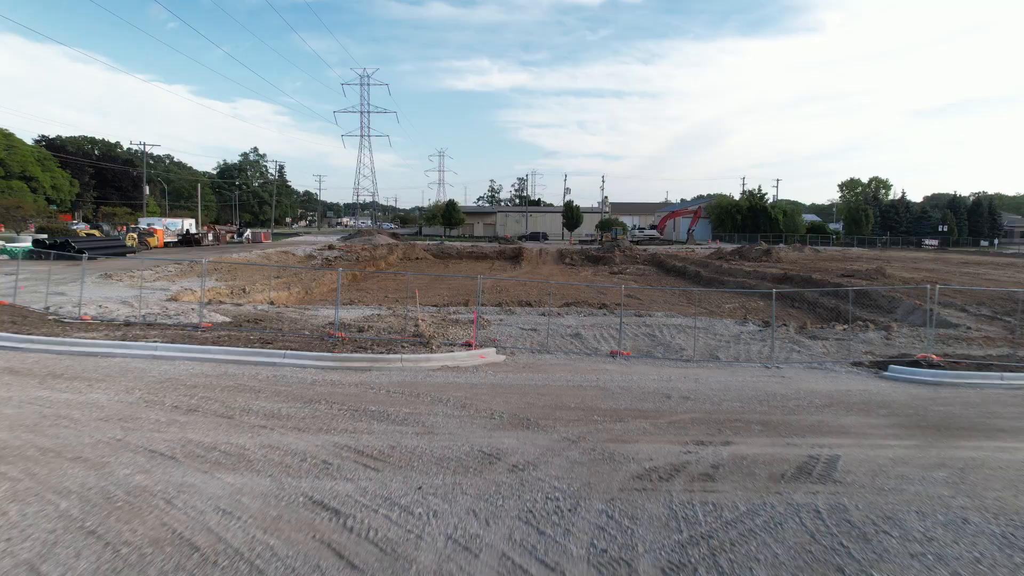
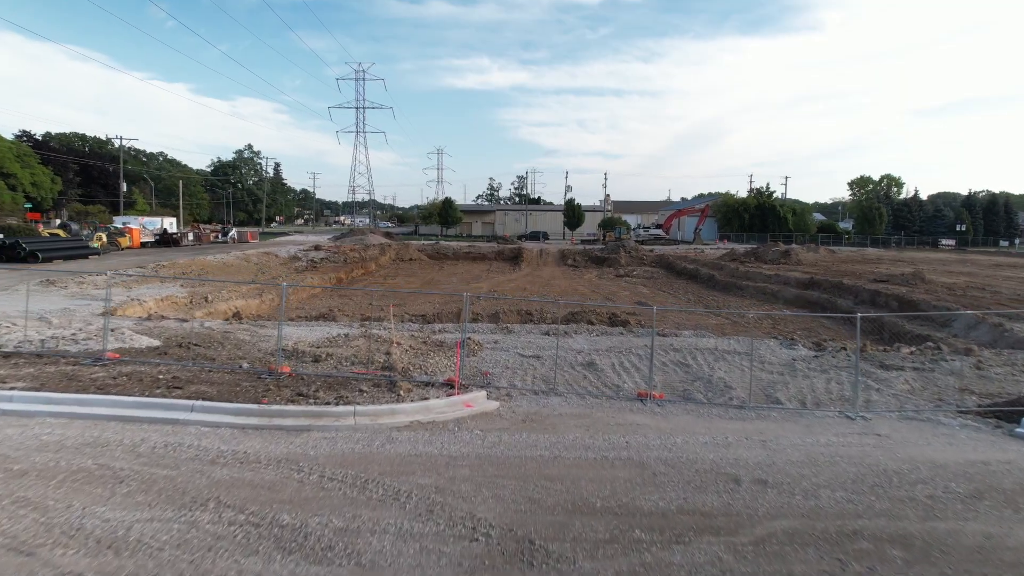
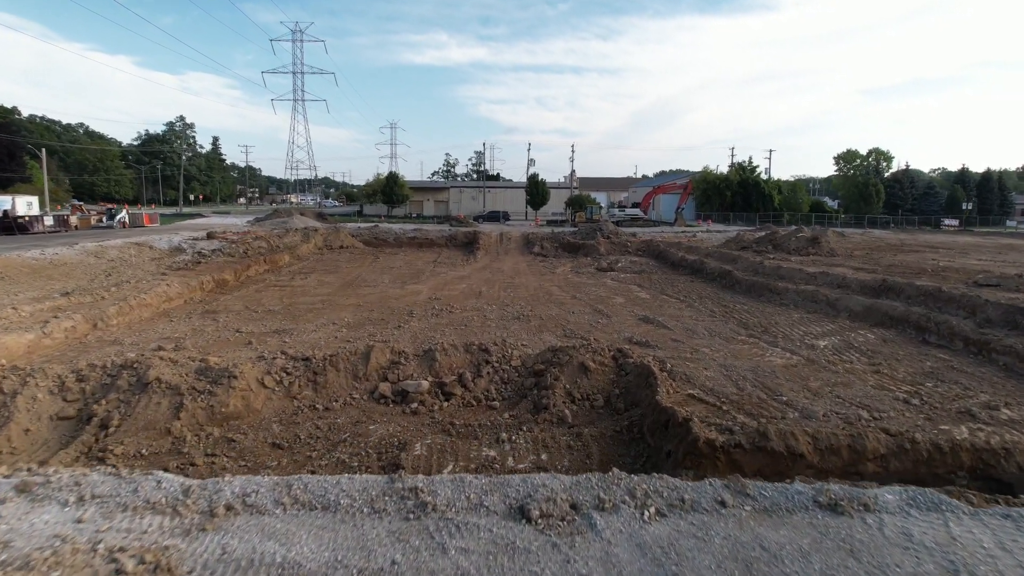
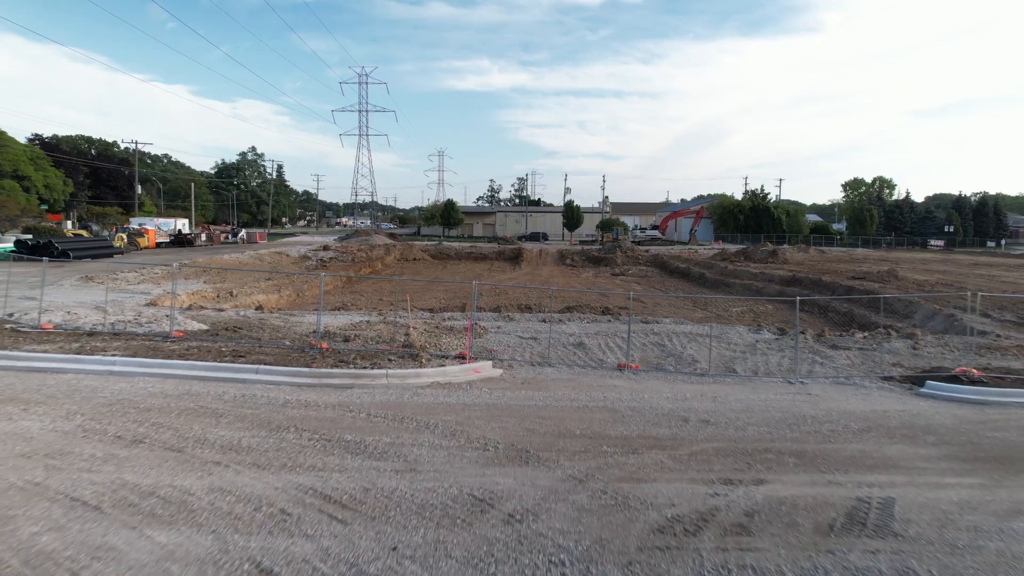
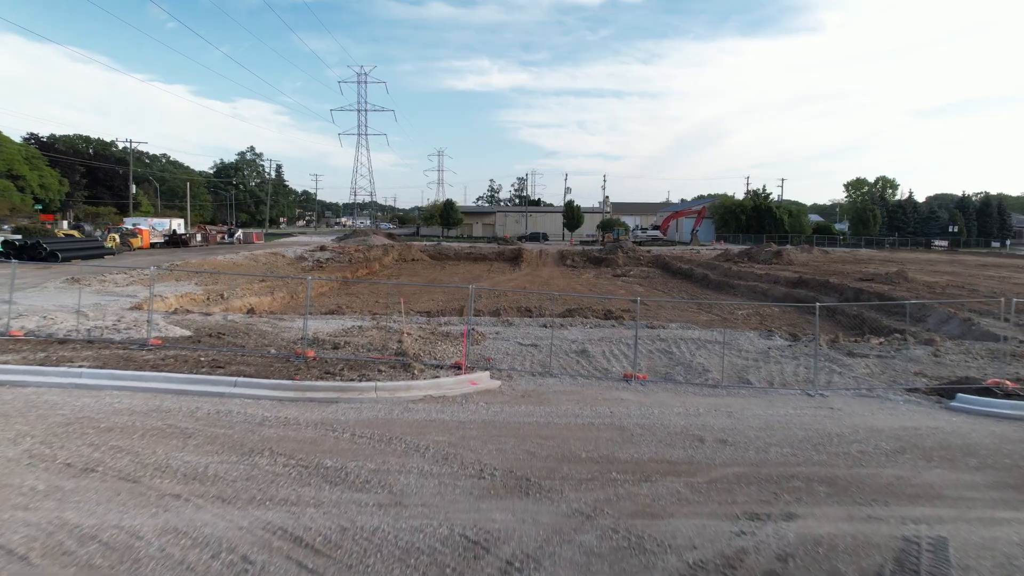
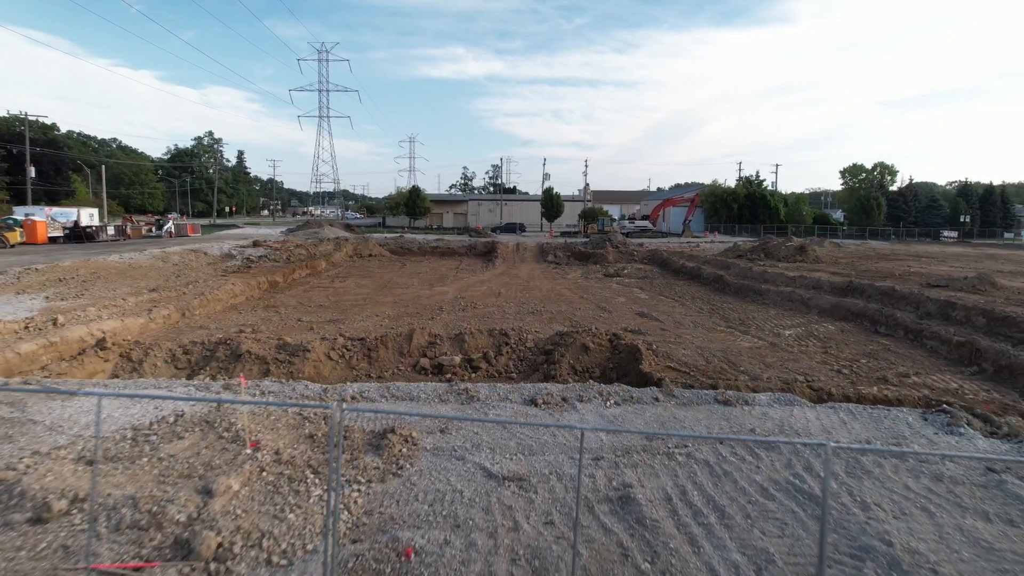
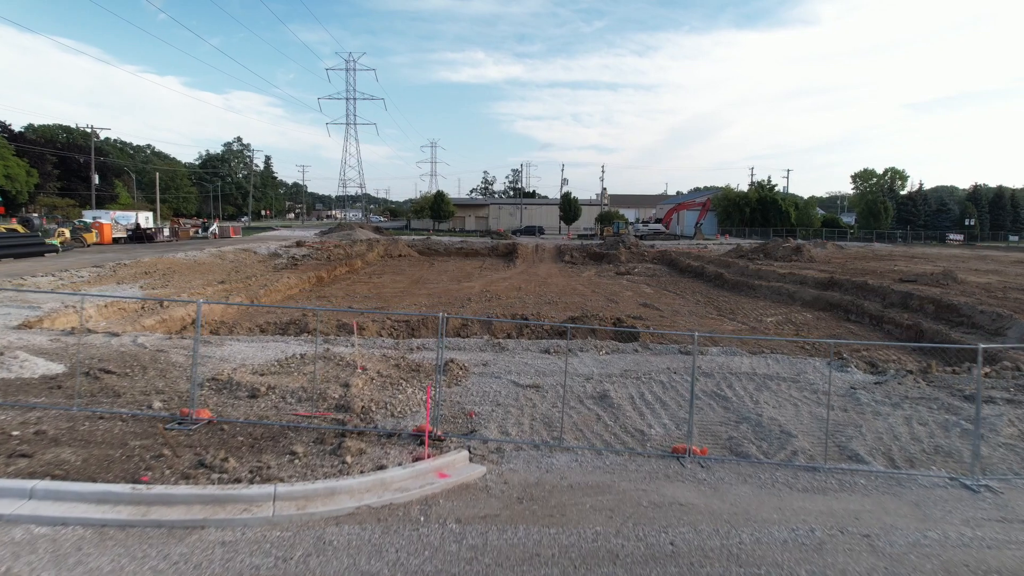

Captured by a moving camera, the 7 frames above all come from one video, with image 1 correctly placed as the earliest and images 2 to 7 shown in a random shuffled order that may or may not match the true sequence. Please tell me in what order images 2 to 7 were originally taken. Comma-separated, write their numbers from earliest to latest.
4, 5, 2, 7, 6, 3
